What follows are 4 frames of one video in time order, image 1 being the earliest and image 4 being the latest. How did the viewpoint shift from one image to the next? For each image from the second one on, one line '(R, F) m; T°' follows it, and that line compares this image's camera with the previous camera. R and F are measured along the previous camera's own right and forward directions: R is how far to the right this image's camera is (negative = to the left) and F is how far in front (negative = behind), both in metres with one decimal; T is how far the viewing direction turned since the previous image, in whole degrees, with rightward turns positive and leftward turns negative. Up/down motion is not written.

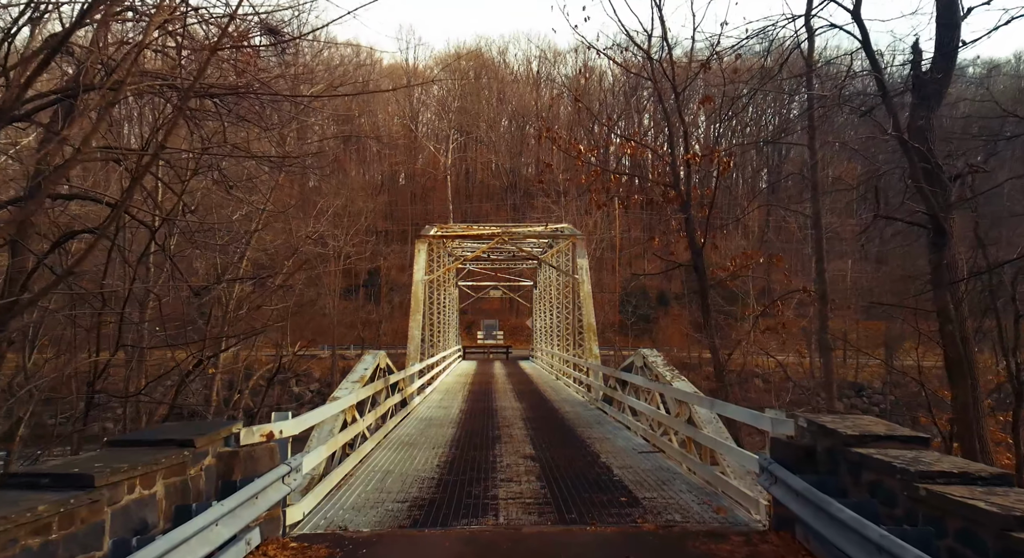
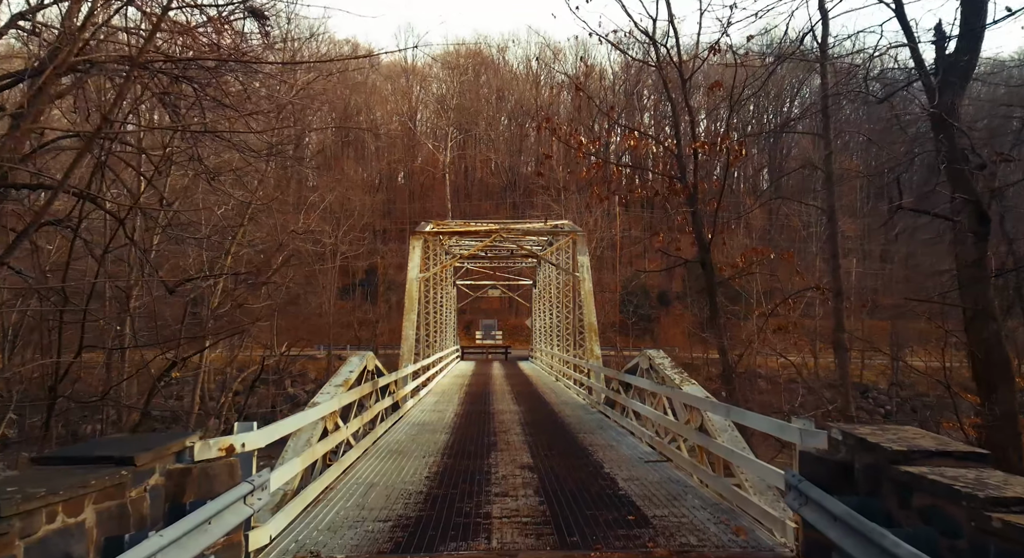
(0.0, +0.5) m; 0°
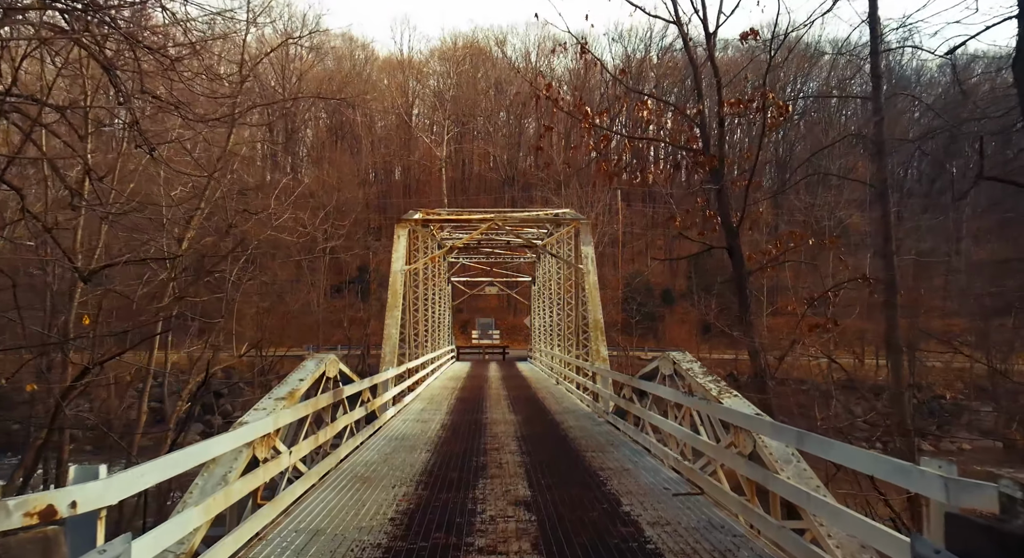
(+0.1, +1.3) m; 0°
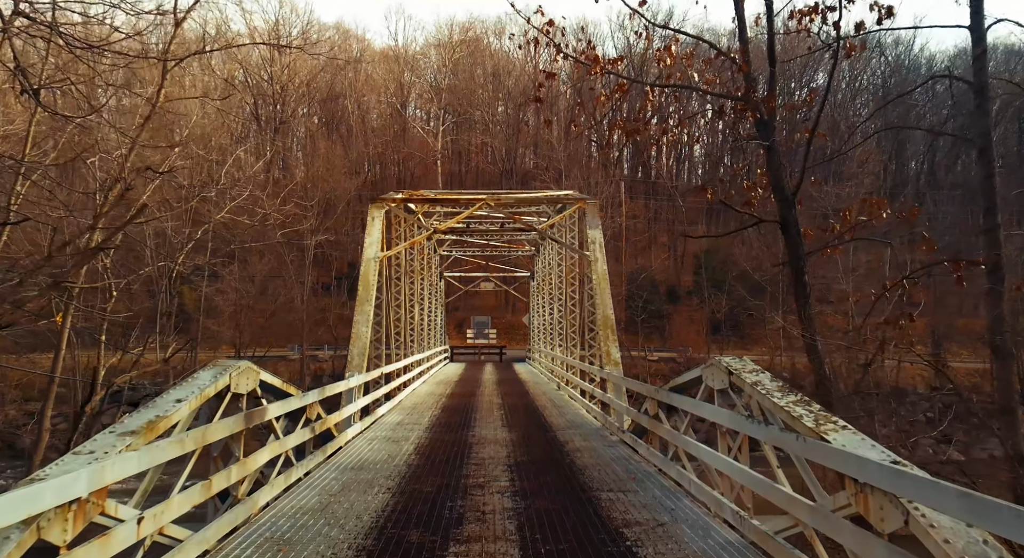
(+0.1, +1.7) m; 0°
